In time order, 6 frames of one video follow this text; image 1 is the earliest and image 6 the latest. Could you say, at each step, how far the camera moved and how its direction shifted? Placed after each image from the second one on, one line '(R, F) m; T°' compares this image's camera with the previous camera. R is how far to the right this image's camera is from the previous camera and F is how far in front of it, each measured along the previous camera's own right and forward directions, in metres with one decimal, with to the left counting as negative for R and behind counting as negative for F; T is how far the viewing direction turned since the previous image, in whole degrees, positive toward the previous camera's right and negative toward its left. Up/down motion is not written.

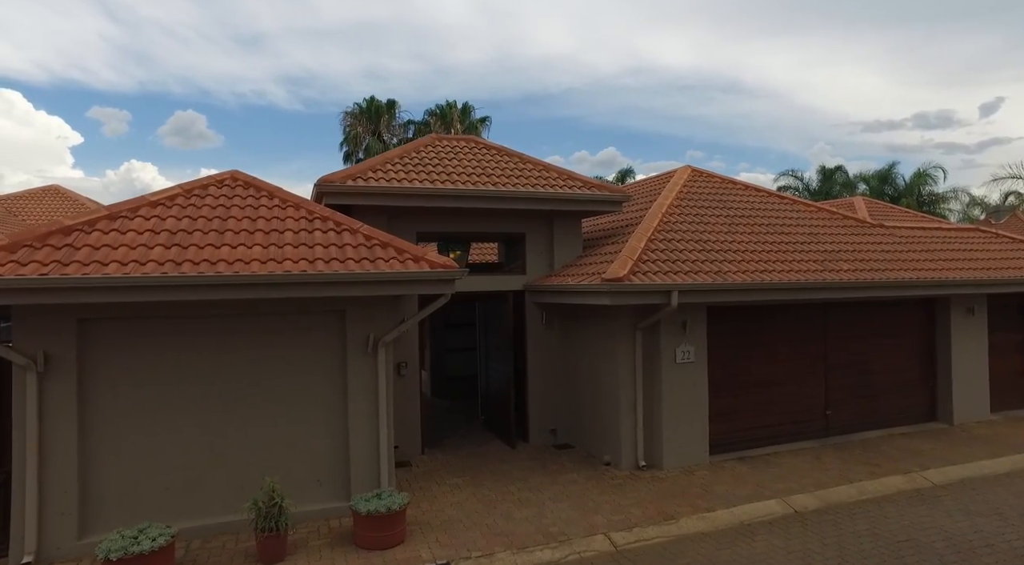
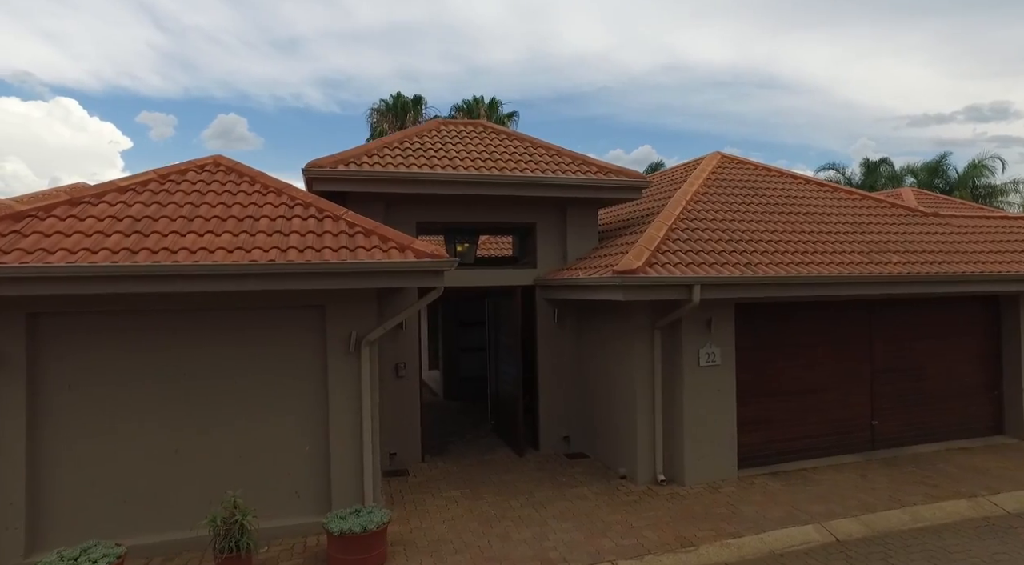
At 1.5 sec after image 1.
(+0.4, +0.9) m; -3°
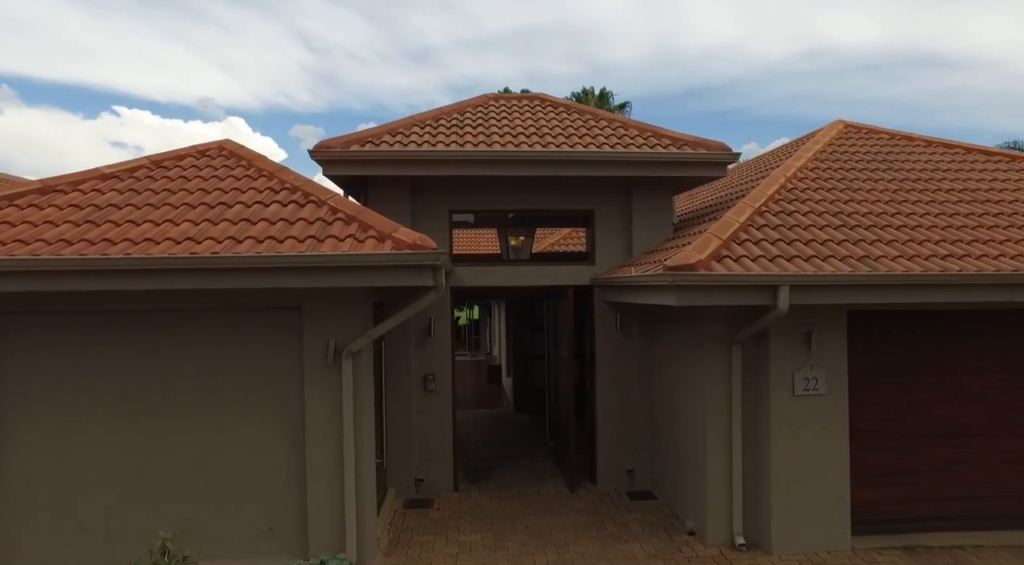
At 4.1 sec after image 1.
(+1.0, +1.8) m; -11°
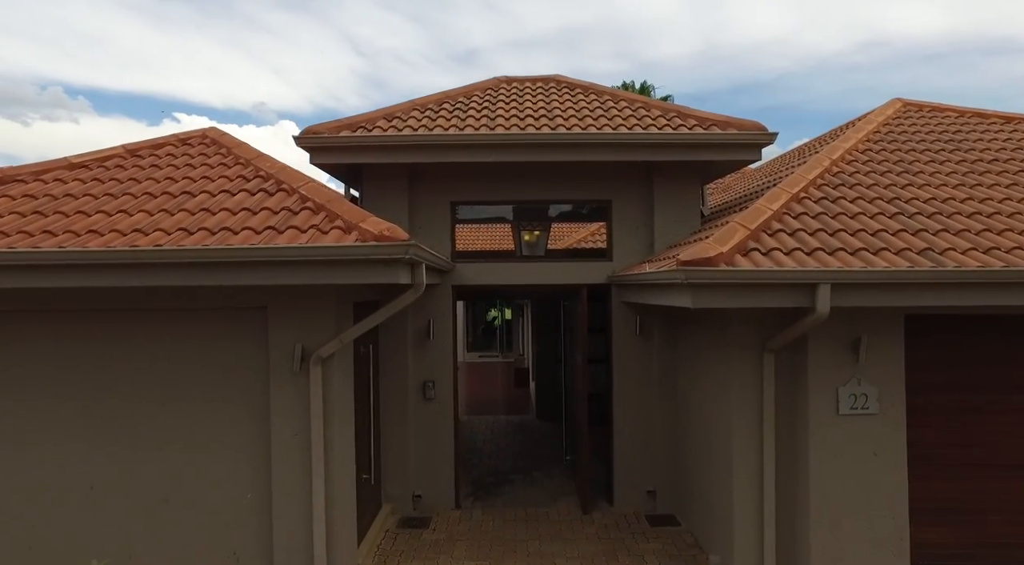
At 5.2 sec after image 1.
(+0.4, +0.8) m; -4°
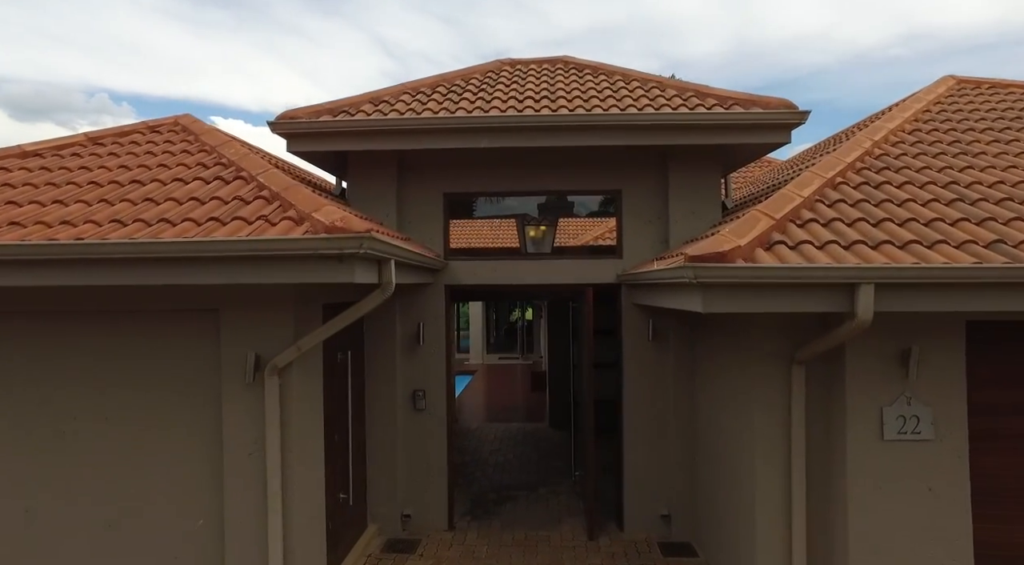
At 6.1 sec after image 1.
(+0.3, +0.7) m; -3°
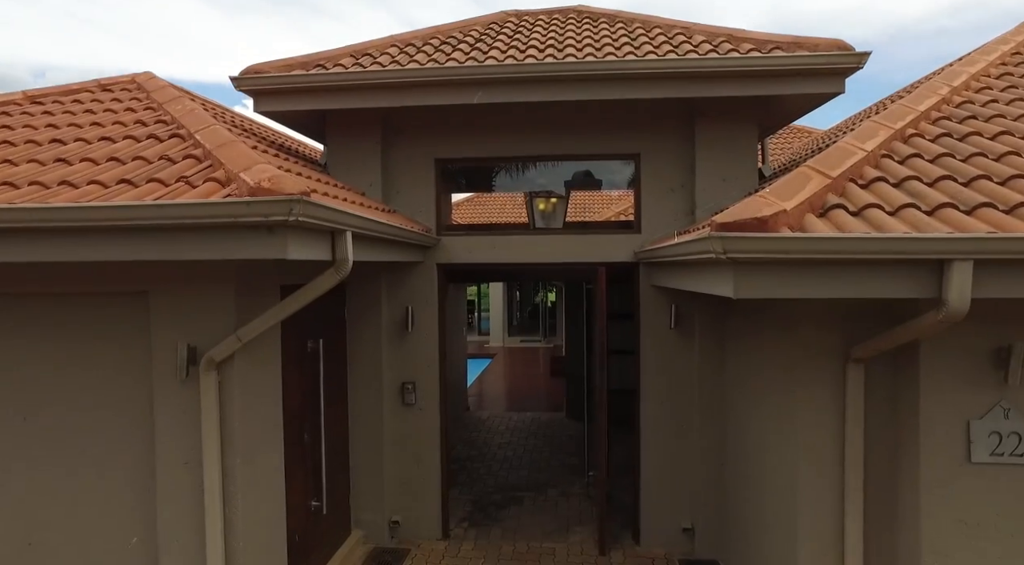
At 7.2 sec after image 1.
(+0.3, +0.9) m; -3°
